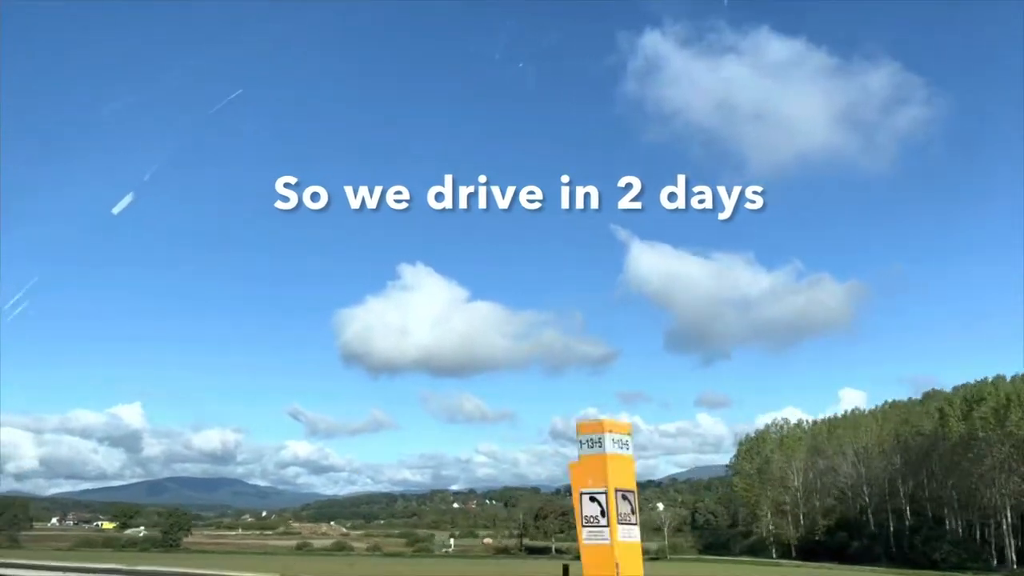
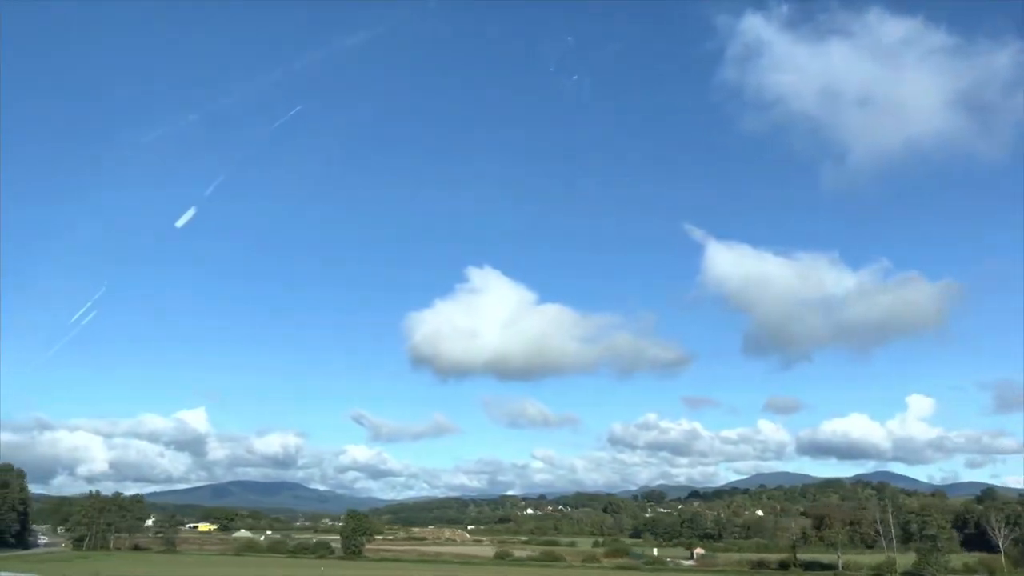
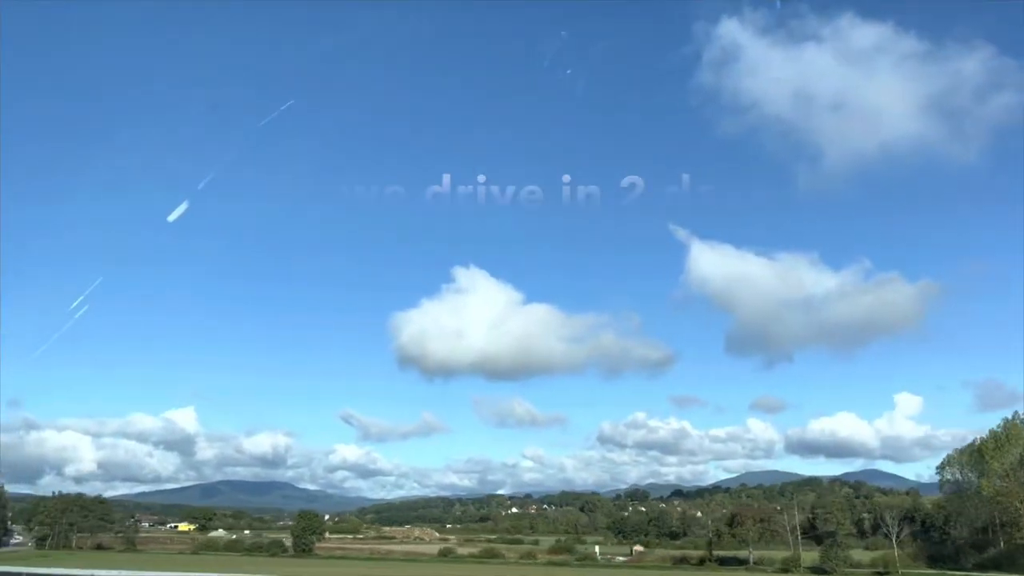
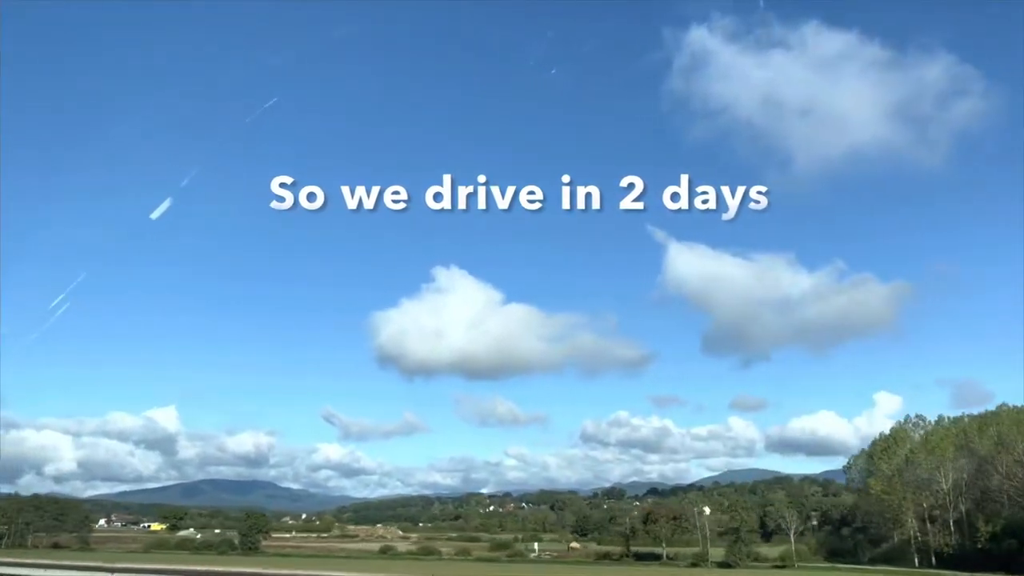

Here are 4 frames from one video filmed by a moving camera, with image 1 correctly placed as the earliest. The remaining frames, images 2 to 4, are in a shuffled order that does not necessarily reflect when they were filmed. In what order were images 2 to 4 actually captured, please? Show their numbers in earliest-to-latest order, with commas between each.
4, 3, 2
